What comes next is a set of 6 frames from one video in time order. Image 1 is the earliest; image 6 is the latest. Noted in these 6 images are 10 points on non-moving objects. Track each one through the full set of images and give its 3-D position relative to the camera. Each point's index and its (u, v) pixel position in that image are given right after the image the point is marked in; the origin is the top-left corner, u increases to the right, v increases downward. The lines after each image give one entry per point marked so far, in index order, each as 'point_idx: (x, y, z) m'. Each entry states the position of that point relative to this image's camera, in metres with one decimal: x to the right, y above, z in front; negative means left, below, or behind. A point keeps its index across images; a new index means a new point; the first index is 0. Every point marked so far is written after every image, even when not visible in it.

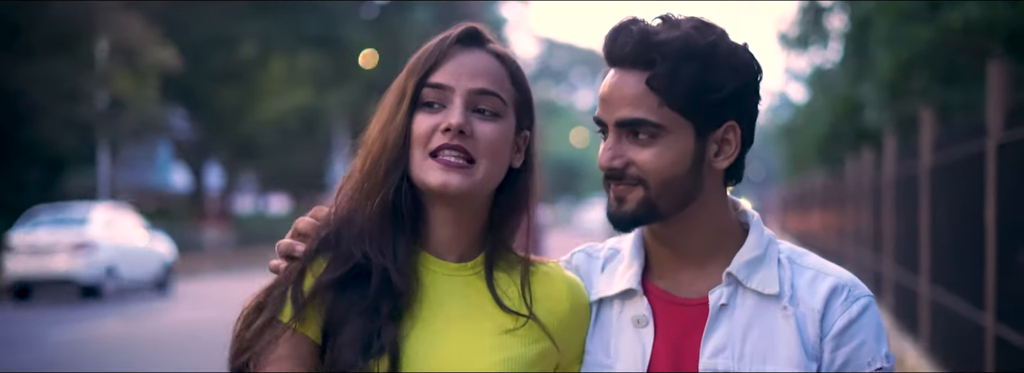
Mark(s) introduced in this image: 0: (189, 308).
0: (-3.8, -1.5, +12.0) m
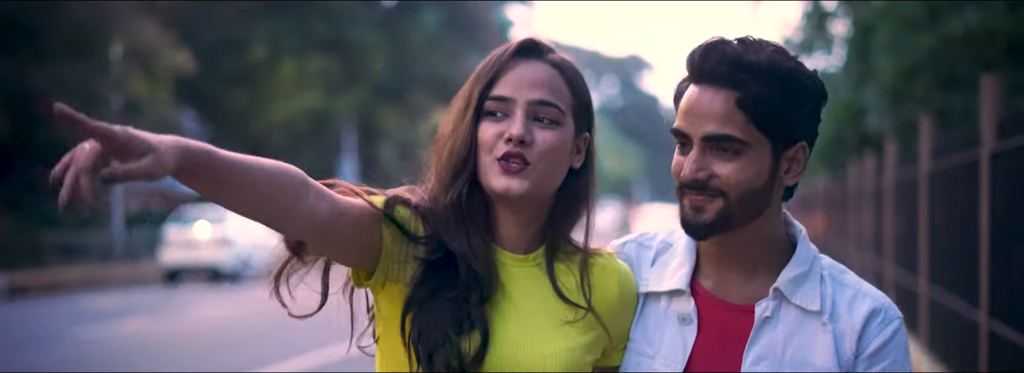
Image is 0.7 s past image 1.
0: (-3.7, -1.5, +12.3) m
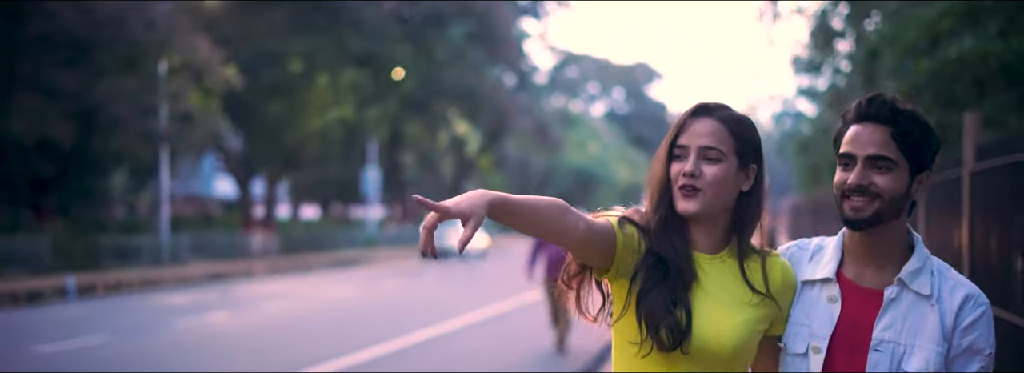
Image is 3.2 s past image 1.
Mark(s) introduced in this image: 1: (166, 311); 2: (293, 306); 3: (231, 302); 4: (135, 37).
0: (-3.2, -1.6, +13.2) m
1: (-4.5, -1.6, +14.6) m
2: (-3.0, -1.7, +15.4) m
3: (-3.9, -1.6, +15.6) m
4: (-5.1, +2.1, +15.4) m
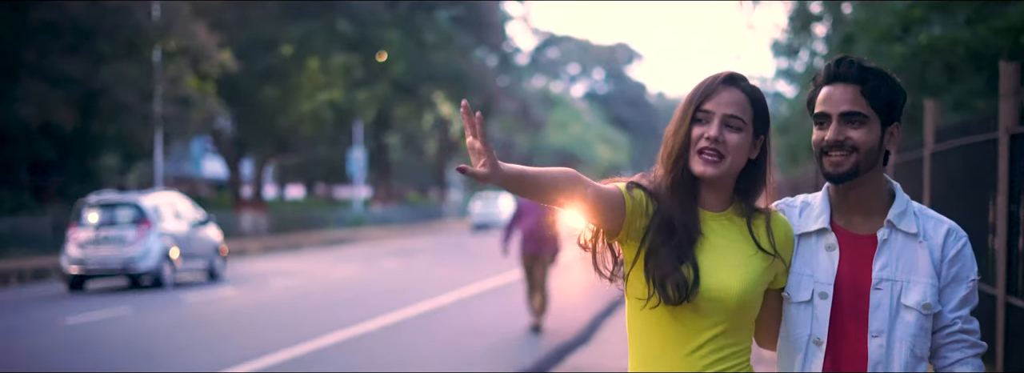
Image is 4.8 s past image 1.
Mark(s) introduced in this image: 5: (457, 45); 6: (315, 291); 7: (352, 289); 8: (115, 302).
0: (-3.3, -1.4, +13.6) m
1: (-4.6, -1.4, +15.0) m
2: (-3.1, -1.4, +15.9) m
3: (-4.0, -1.3, +16.0) m
4: (-5.3, +2.3, +15.7) m
5: (-0.9, +2.4, +19.3) m
6: (-2.7, -1.4, +15.3) m
7: (-2.2, -1.4, +15.6) m
8: (-5.0, -1.4, +14.3) m
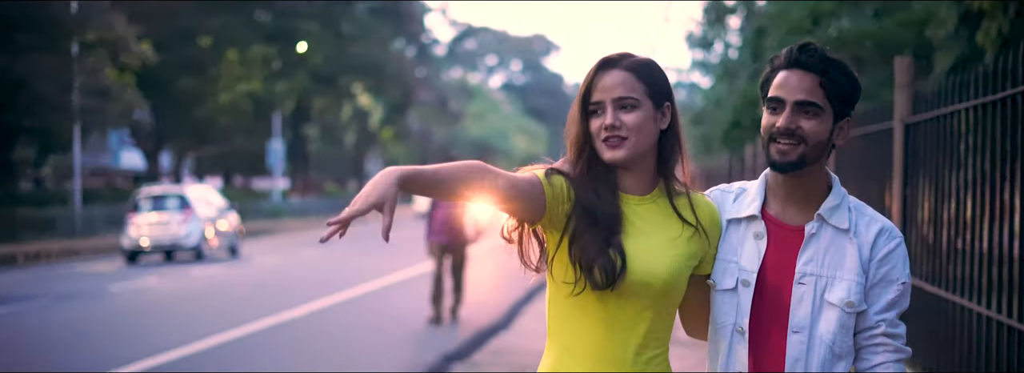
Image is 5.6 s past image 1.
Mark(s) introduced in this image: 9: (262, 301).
0: (-4.2, -1.3, +13.6) m
1: (-5.6, -1.3, +14.9) m
2: (-4.2, -1.3, +15.9) m
3: (-5.1, -1.2, +15.9) m
4: (-6.3, +2.4, +15.6) m
5: (-2.3, +2.6, +19.4) m
6: (-3.7, -1.3, +15.3) m
7: (-3.3, -1.3, +15.7) m
8: (-6.0, -1.3, +14.1) m
9: (-2.9, -1.4, +13.5) m
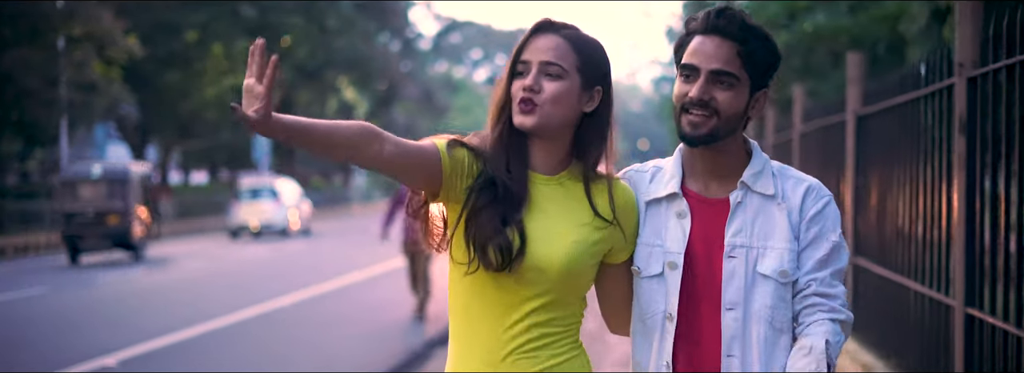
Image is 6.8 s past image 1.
0: (-4.4, -1.2, +13.9) m
1: (-5.9, -1.2, +15.1) m
2: (-4.4, -1.1, +16.2) m
3: (-5.4, -1.1, +16.2) m
4: (-6.6, +2.5, +15.8) m
5: (-2.6, +2.7, +19.7) m
6: (-4.0, -1.2, +15.6) m
7: (-3.5, -1.2, +16.0) m
8: (-6.2, -1.2, +14.4) m
9: (-3.2, -1.3, +13.8) m
